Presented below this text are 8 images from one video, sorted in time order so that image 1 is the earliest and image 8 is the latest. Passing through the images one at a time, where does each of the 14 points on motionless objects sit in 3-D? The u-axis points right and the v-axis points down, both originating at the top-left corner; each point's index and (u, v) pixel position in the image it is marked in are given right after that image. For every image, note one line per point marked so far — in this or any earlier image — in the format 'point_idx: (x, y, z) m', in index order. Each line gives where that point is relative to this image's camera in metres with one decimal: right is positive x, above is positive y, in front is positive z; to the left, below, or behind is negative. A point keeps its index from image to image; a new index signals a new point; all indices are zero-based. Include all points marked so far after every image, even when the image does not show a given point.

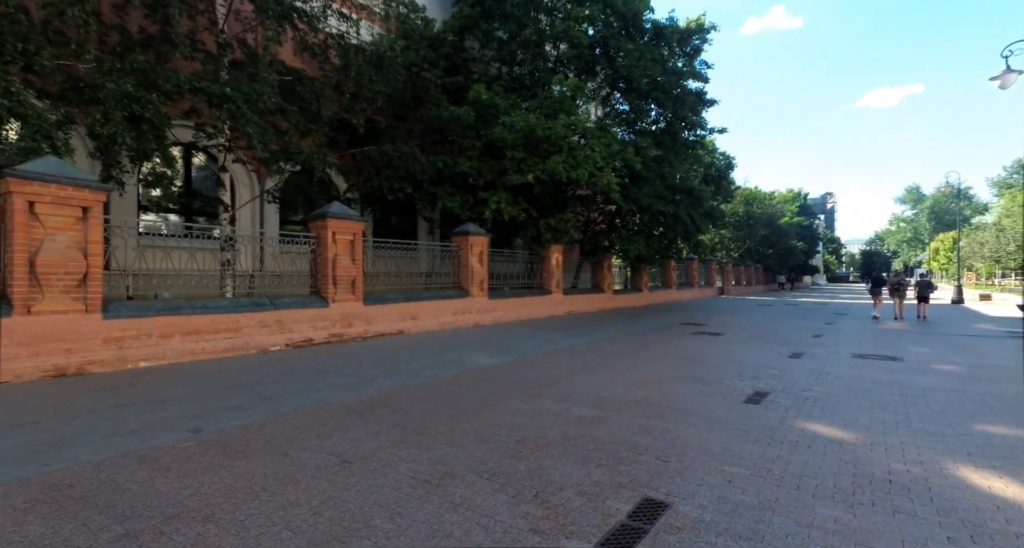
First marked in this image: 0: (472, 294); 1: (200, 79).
0: (-1.1, -0.5, +12.8) m
1: (-4.4, +2.8, +7.2) m
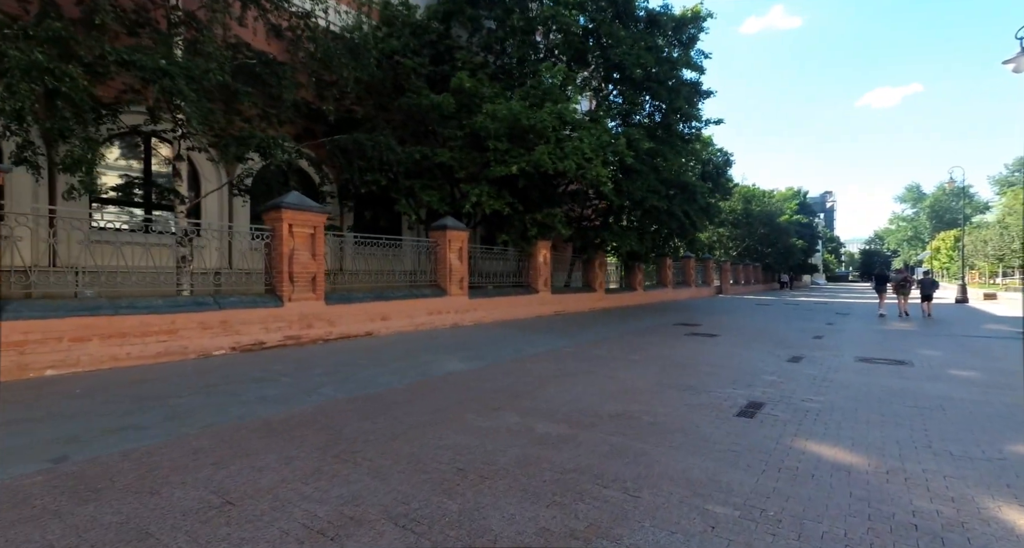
0: (-1.5, -0.4, +12.0) m
1: (-4.8, +2.8, +6.5) m
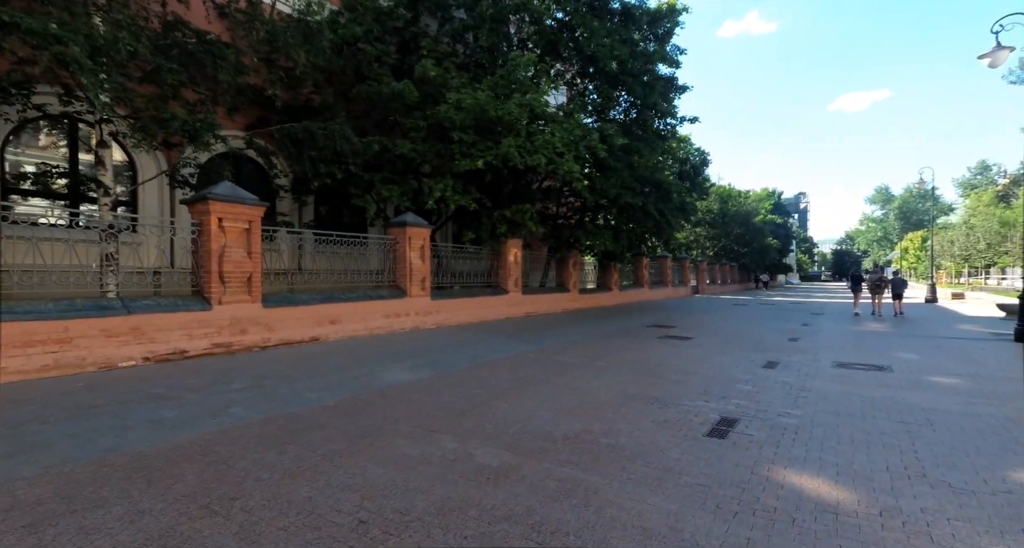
0: (-2.3, -0.4, +11.3) m
1: (-5.4, +2.8, +5.6) m
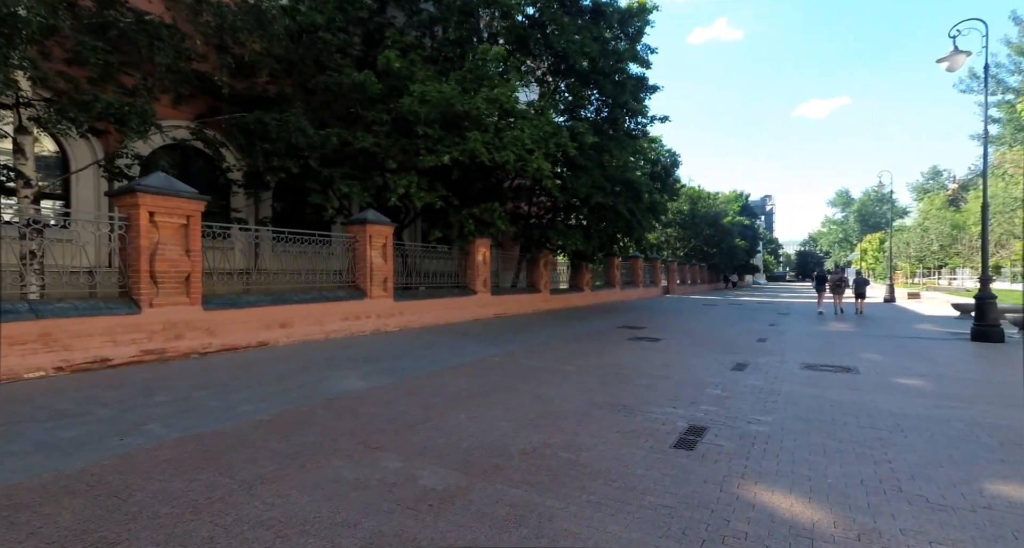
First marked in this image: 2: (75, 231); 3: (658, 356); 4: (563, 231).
0: (-3.0, -0.4, +10.8) m
1: (-5.8, +2.8, +5.0) m
2: (-5.2, +0.5, +6.0) m
3: (+2.7, -1.5, +9.6) m
4: (+1.8, +1.5, +17.9) m
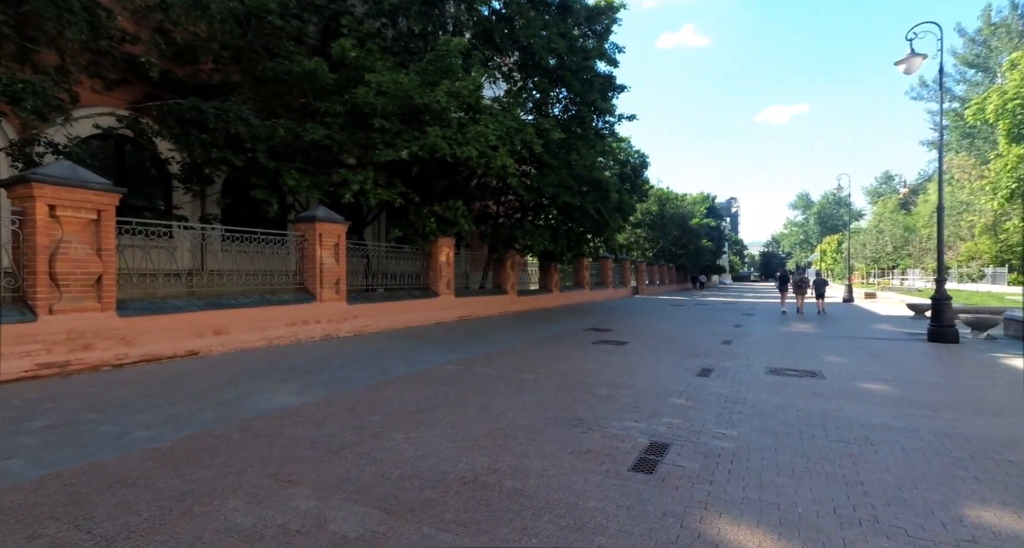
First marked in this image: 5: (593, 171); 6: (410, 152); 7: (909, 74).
0: (-3.8, -0.4, +10.1) m
1: (-6.3, +2.8, +4.1) m
2: (-5.8, +0.5, +5.3) m
3: (+2.0, -1.6, +9.3) m
4: (+0.6, +1.5, +17.5) m
5: (+2.8, +3.5, +17.4) m
6: (-2.3, +2.8, +11.6) m
7: (+9.1, +4.6, +11.8) m
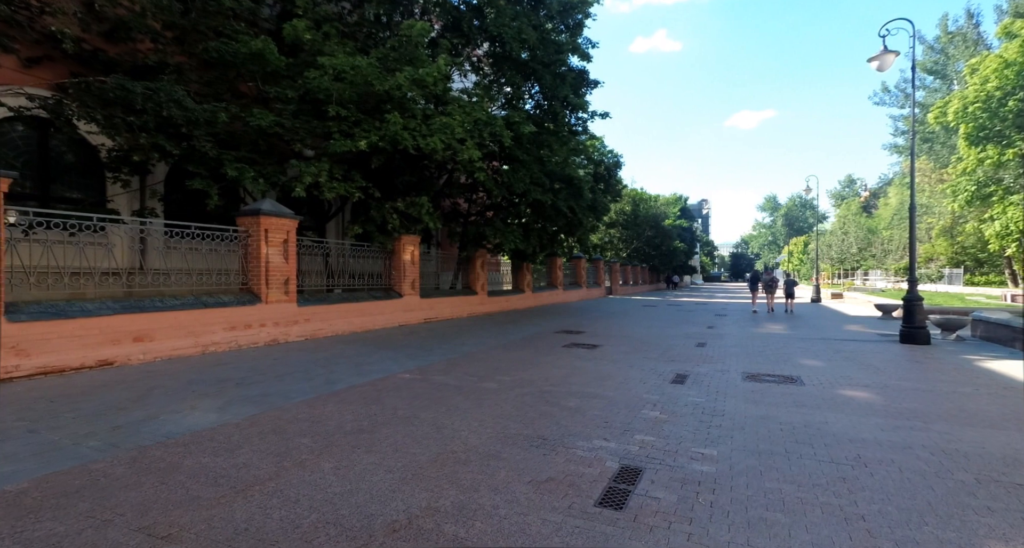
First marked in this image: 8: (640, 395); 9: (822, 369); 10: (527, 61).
0: (-4.4, -0.4, +9.3) m
1: (-6.6, +2.8, +3.2) m
2: (-6.2, +0.5, +4.3) m
3: (+1.4, -1.6, +8.7) m
4: (-0.4, +1.5, +16.8) m
5: (+1.8, +3.5, +16.9) m
6: (-3.0, +2.8, +10.8) m
7: (+8.4, +4.6, +11.6) m
8: (+1.7, -1.6, +6.6) m
9: (+5.3, -1.6, +8.8) m
10: (+0.5, +6.9, +16.6) m
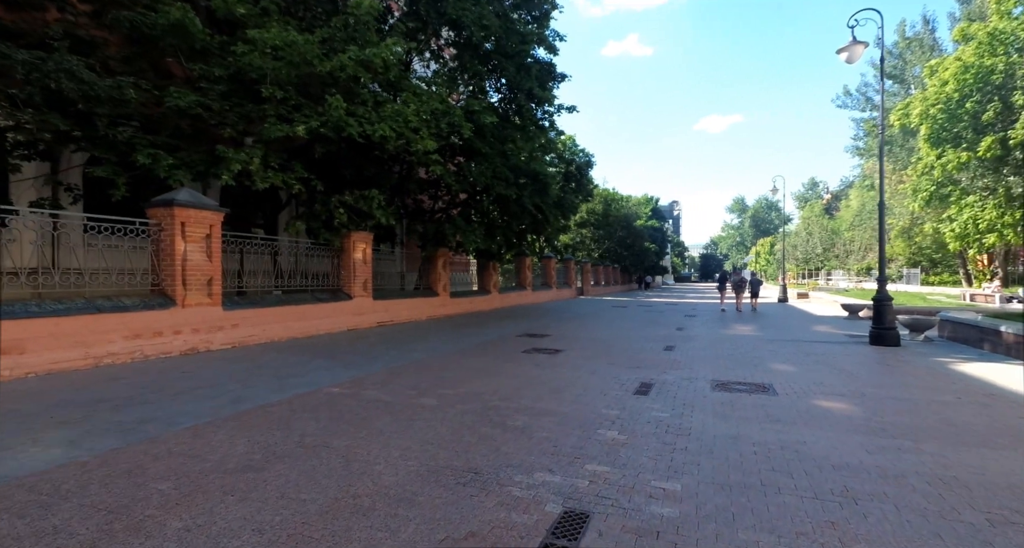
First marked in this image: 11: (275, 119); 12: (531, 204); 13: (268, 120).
0: (-5.2, -0.4, +8.2) m
1: (-7.1, +2.8, +2.0) m
2: (-6.7, +0.5, +3.1) m
3: (+0.6, -1.6, +7.9) m
4: (-1.6, +1.5, +16.0) m
5: (+0.6, +3.5, +16.1) m
6: (-3.9, +2.8, +9.8) m
7: (+7.4, +4.6, +11.2) m
8: (+1.0, -1.5, +5.8) m
9: (+4.5, -1.6, +8.2) m
10: (-0.7, +6.9, +15.8) m
11: (-4.6, +3.0, +10.0) m
12: (+0.5, +2.3, +16.7) m
13: (-4.7, +2.9, +9.8) m
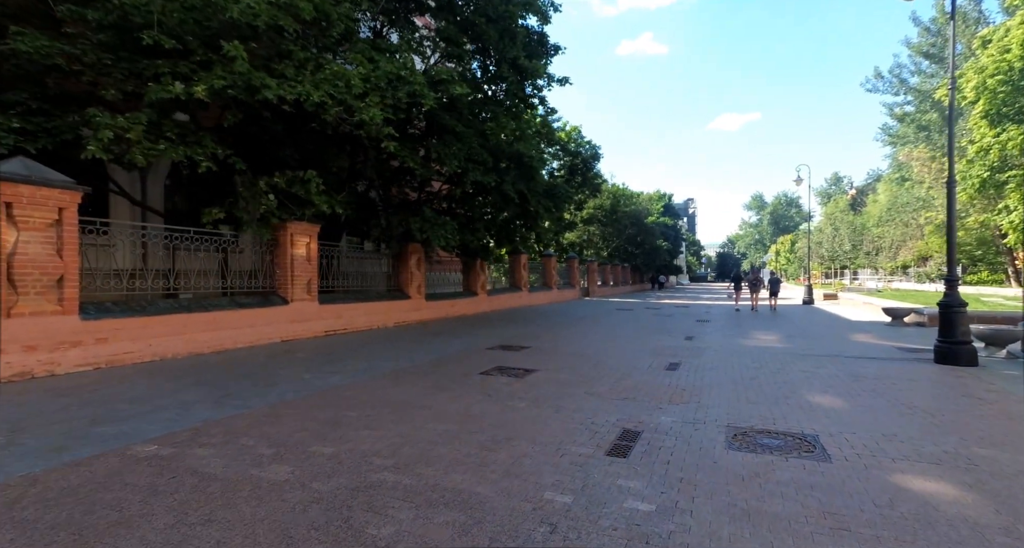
0: (-6.0, -0.4, +6.1) m
1: (-8.0, +2.8, -0.1) m
2: (-7.6, +0.5, +1.1) m
3: (-0.1, -1.5, +5.6) m
4: (-2.2, +1.5, +13.7) m
5: (+0.1, +3.5, +13.8) m
6: (-4.6, +2.8, +7.6) m
7: (+6.8, +4.6, +8.7) m
8: (+0.2, -1.5, +3.5) m
9: (+3.8, -1.6, +5.8) m
10: (-1.2, +6.9, +13.5) m
11: (-5.3, +3.0, +7.8) m
12: (+0.1, +2.3, +14.4) m
13: (-5.4, +2.9, +7.7) m
